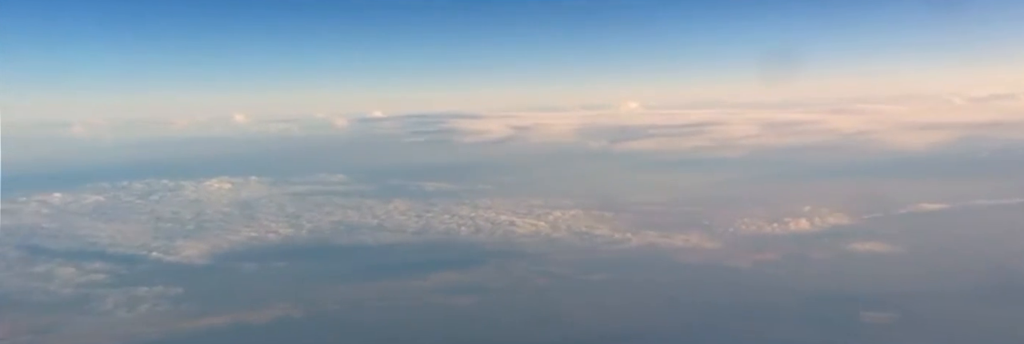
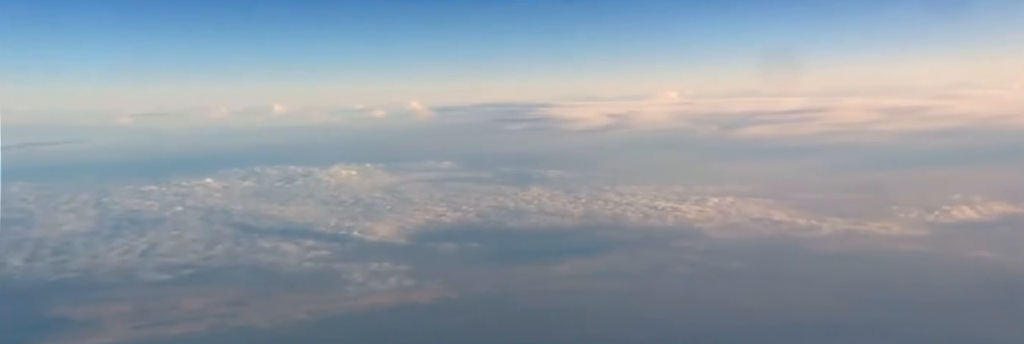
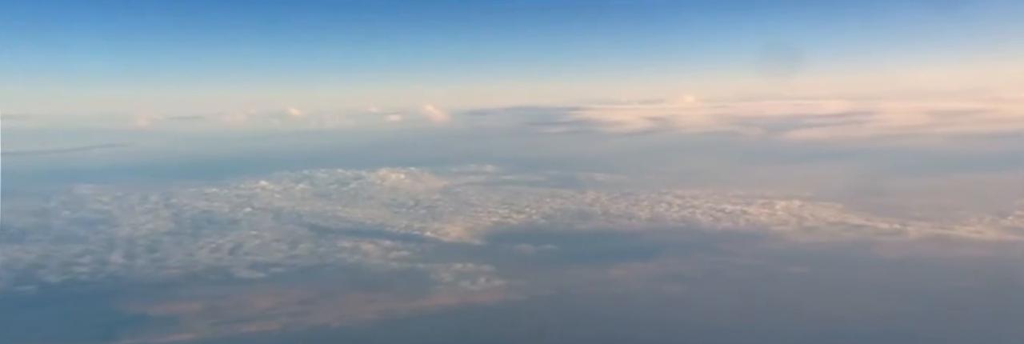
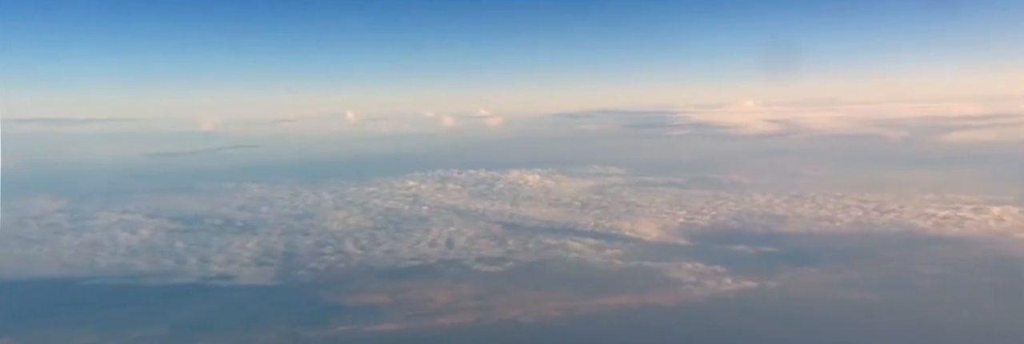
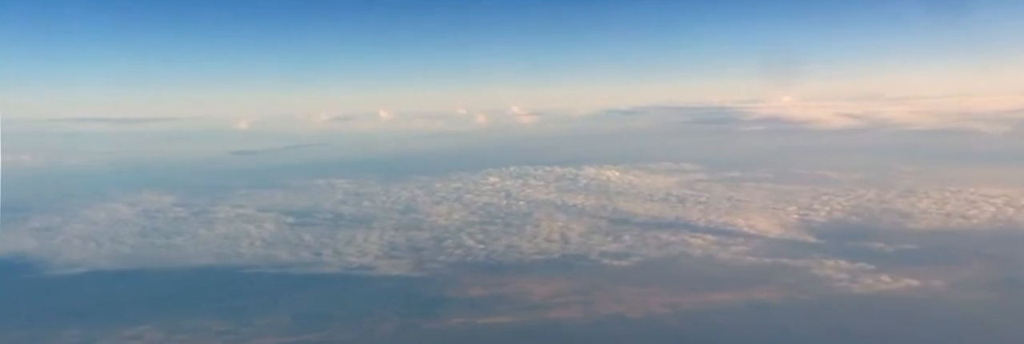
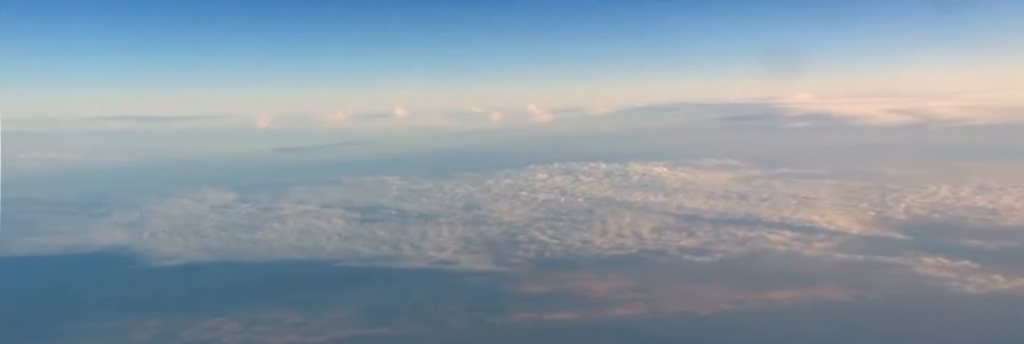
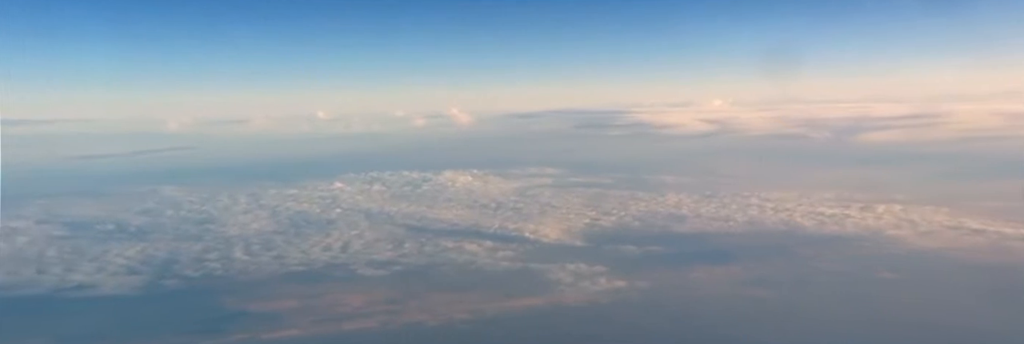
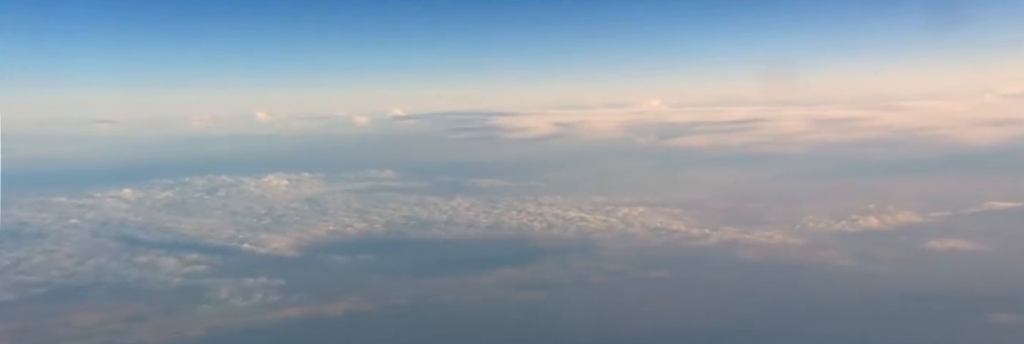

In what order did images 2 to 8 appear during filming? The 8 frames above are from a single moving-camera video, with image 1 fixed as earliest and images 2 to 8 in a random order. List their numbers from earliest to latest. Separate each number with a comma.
8, 2, 3, 7, 4, 5, 6
